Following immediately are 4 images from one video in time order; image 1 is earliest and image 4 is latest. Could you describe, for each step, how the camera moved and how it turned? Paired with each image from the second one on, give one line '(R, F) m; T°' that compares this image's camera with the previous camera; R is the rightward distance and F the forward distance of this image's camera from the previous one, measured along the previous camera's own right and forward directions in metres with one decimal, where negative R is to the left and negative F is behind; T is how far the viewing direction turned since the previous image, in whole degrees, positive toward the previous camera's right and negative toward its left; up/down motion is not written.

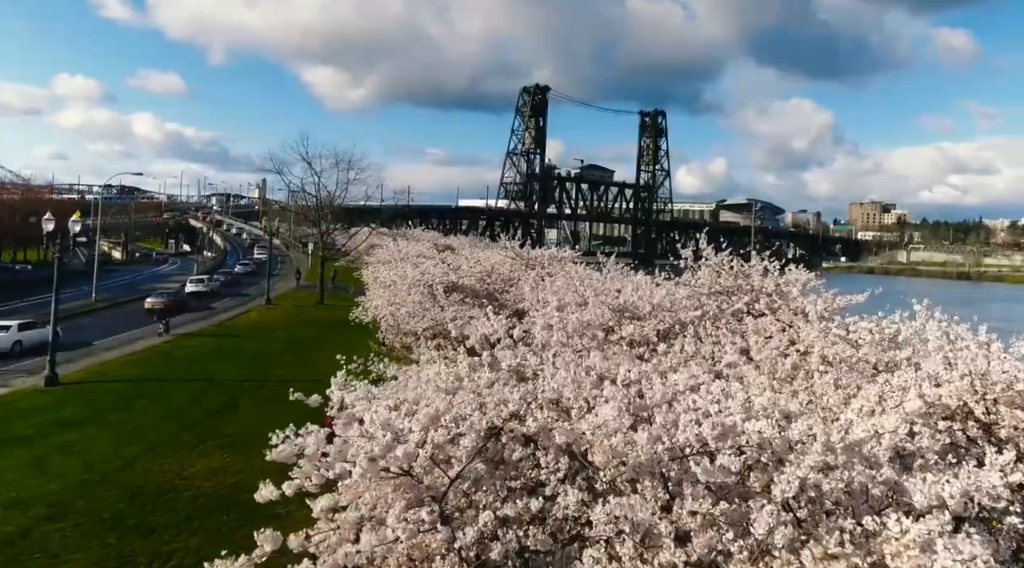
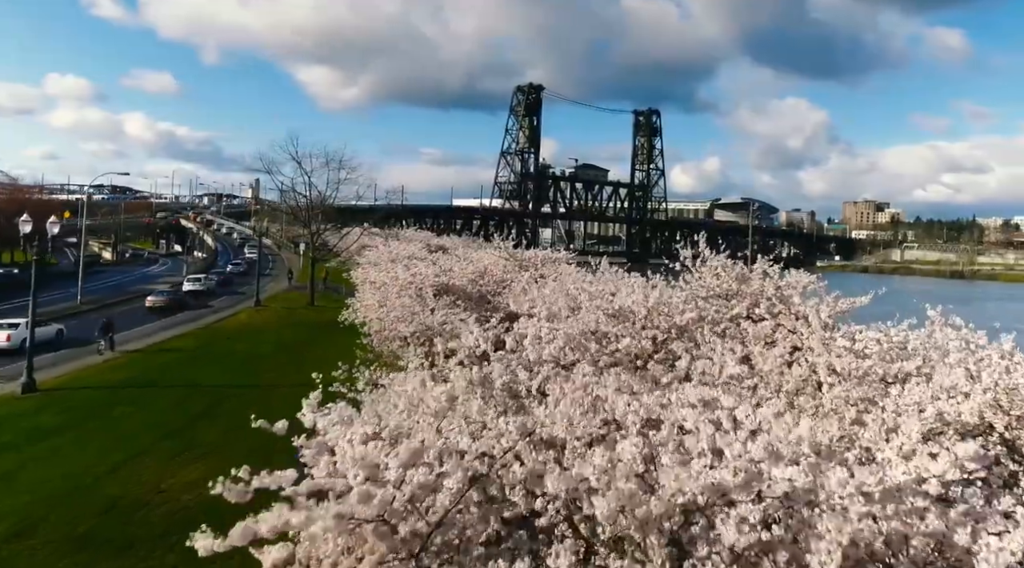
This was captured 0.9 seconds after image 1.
(+0.1, +0.4) m; 0°
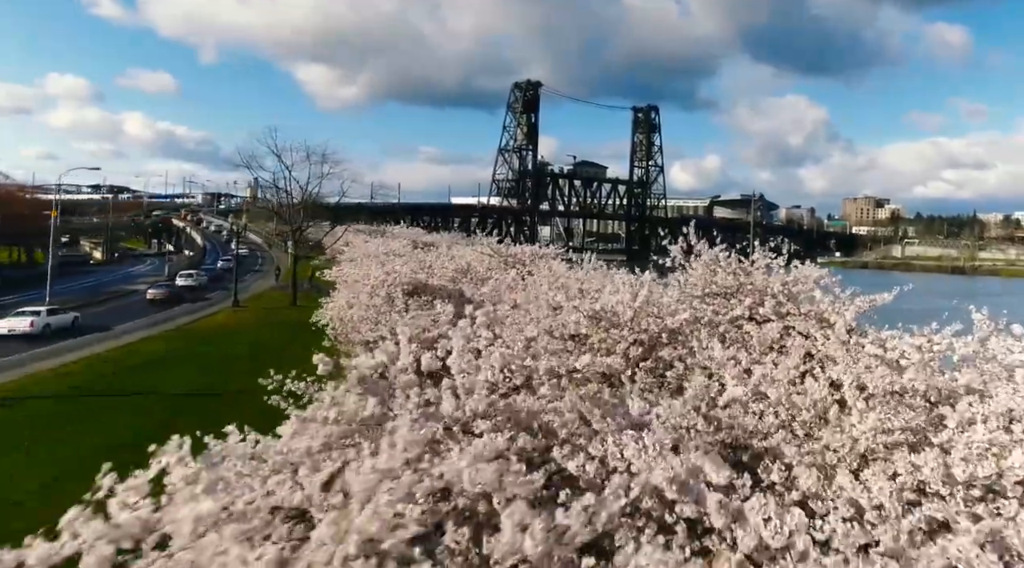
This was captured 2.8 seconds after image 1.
(+0.4, +1.4) m; 0°
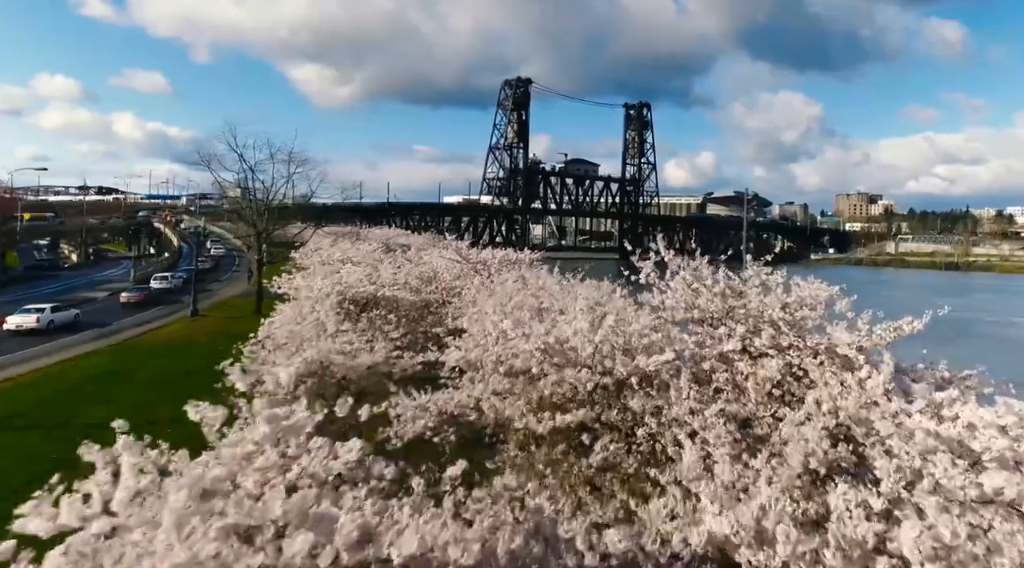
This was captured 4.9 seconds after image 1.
(+0.6, +1.9) m; 0°
